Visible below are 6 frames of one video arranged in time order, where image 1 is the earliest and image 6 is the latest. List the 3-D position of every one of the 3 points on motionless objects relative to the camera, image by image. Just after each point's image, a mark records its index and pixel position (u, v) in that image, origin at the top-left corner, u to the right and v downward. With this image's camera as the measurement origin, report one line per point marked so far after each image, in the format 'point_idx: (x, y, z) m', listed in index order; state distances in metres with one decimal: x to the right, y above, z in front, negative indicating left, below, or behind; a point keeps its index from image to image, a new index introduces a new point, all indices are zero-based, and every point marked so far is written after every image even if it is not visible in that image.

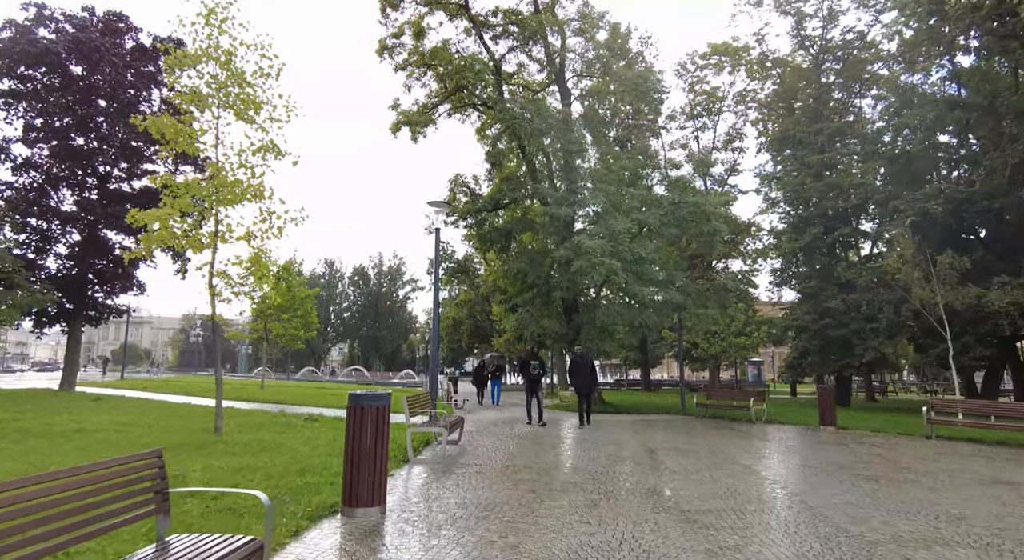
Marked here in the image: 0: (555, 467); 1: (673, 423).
0: (+0.7, -2.8, +8.5) m
1: (+4.9, -4.4, +17.4) m
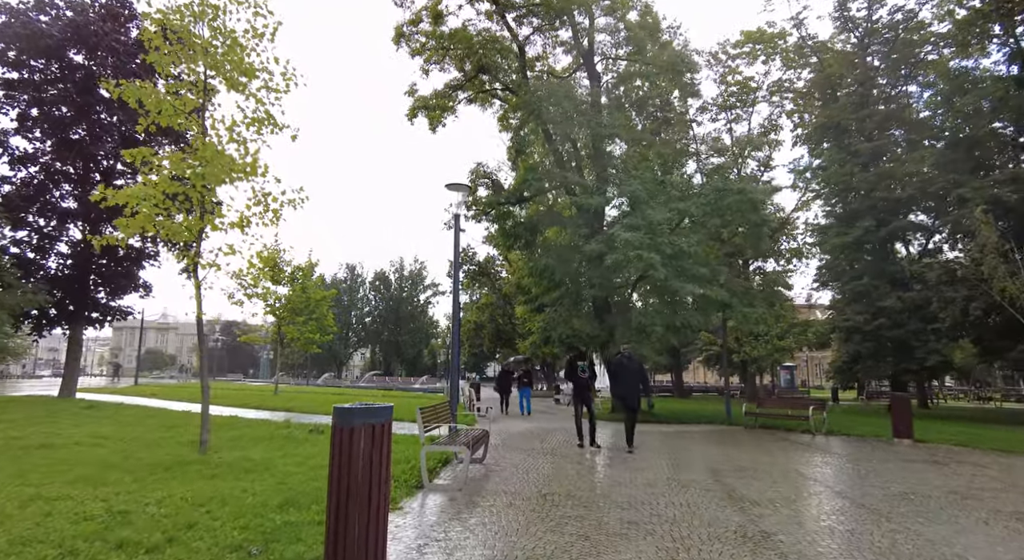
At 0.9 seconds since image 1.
0: (+1.1, -2.6, +6.8) m
1: (+5.6, -4.2, +15.6) m
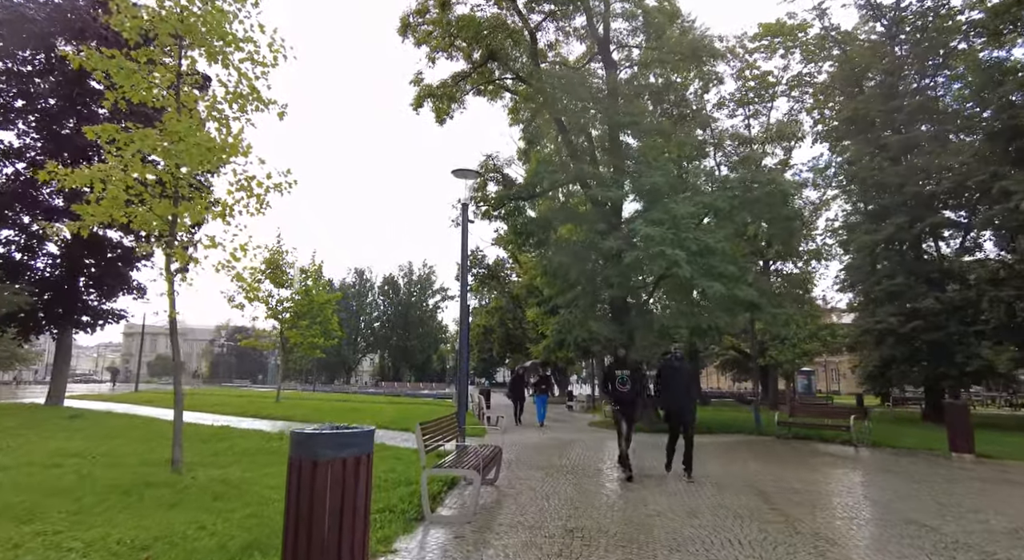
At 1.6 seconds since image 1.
0: (+1.3, -2.5, +5.6) m
1: (+6.0, -4.2, +14.3) m
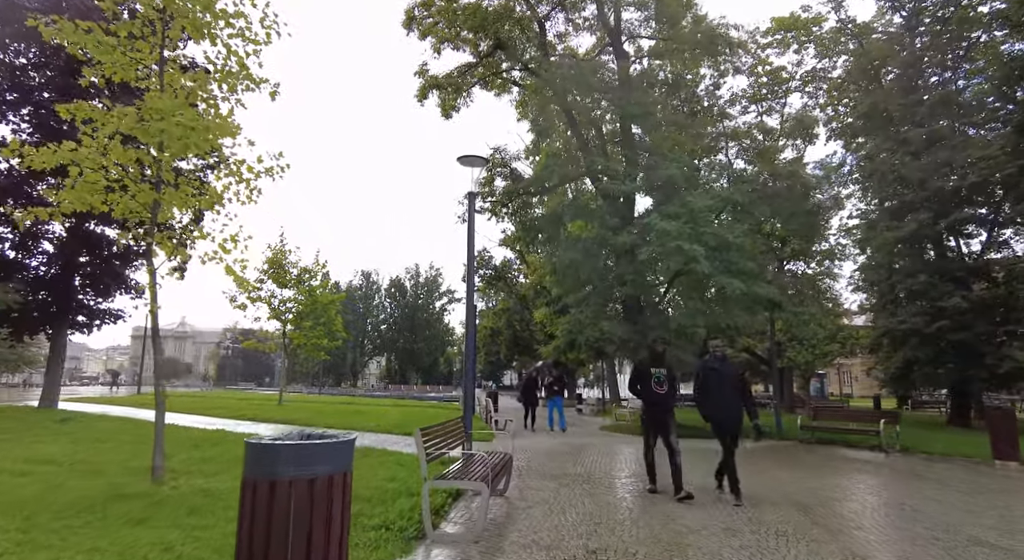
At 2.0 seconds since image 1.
0: (+1.4, -2.3, +4.9) m
1: (+6.2, -4.1, +13.5) m
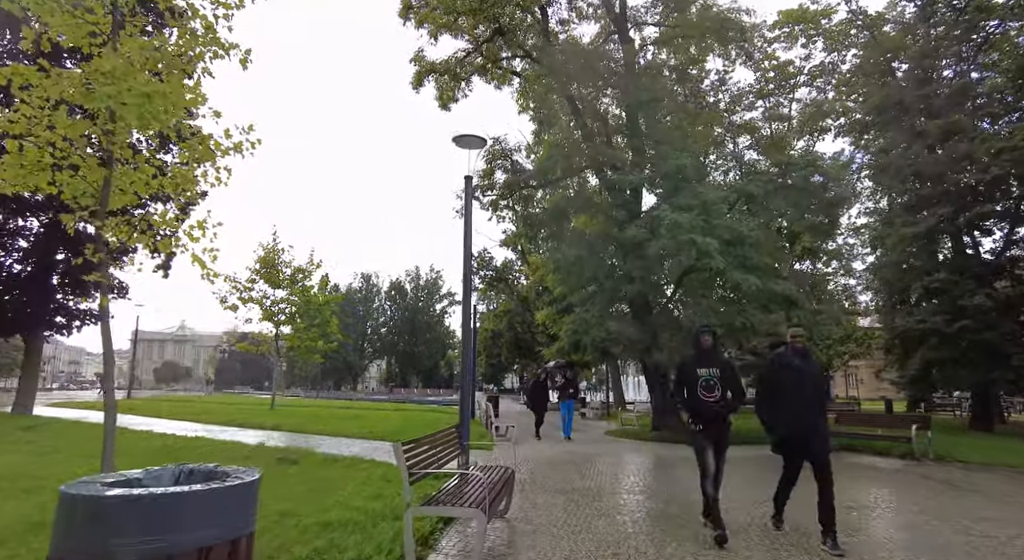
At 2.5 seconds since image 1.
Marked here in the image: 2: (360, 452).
0: (+1.4, -2.2, +4.0) m
1: (+6.2, -4.0, +12.5) m
2: (-3.2, -3.6, +11.9) m
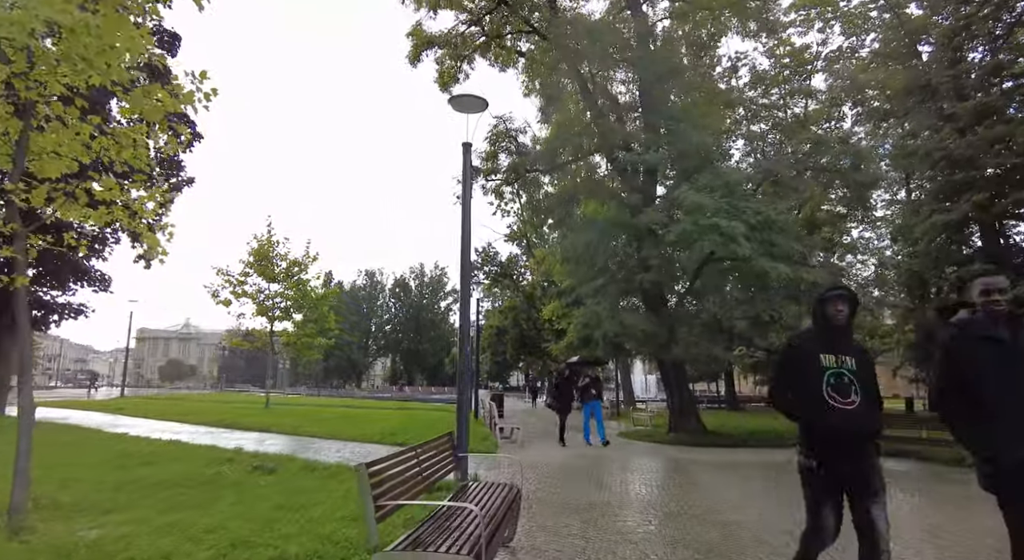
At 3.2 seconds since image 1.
0: (+1.5, -2.0, +2.8) m
1: (+6.3, -3.7, +11.3) m
2: (-3.1, -3.3, +10.8) m
